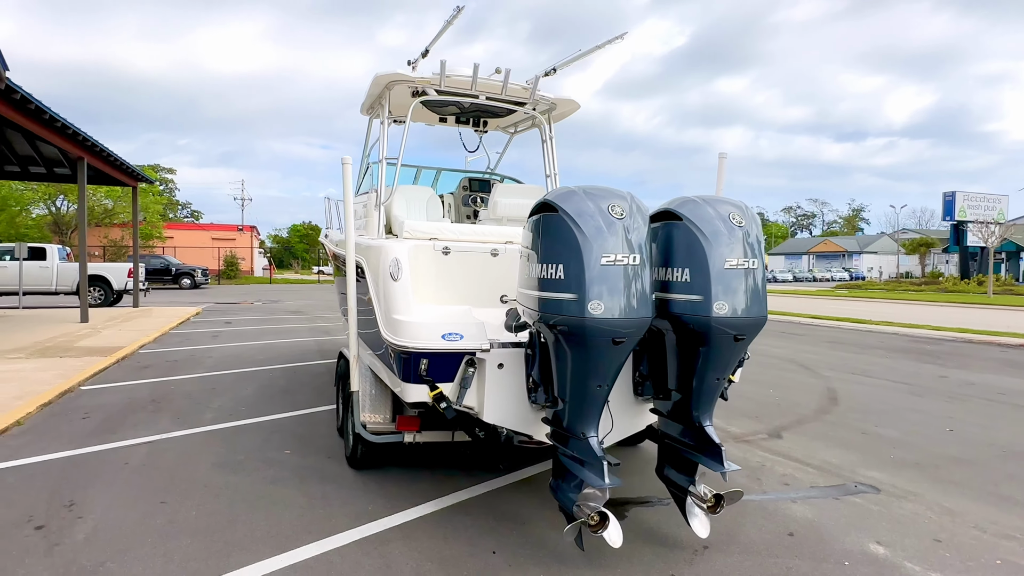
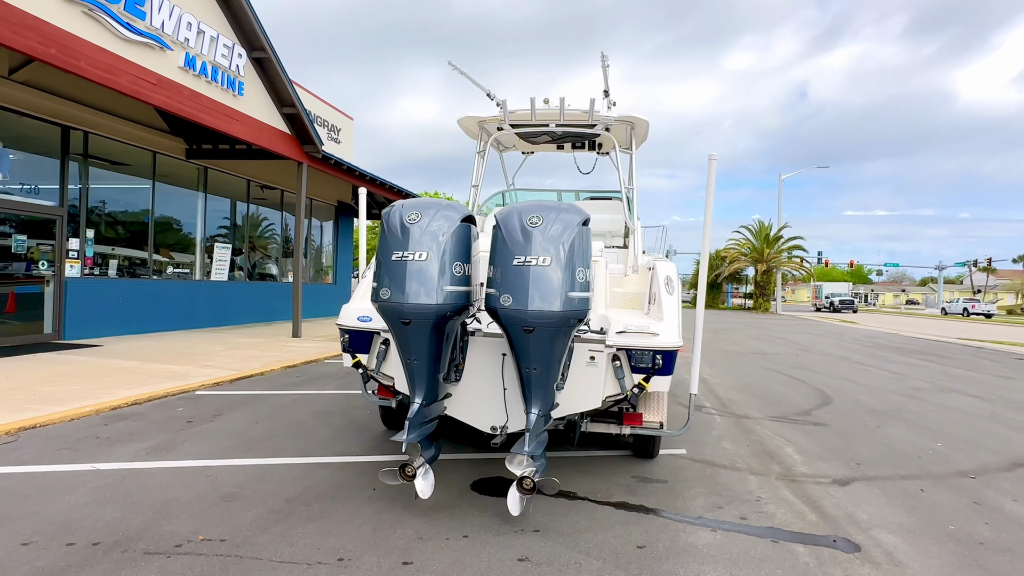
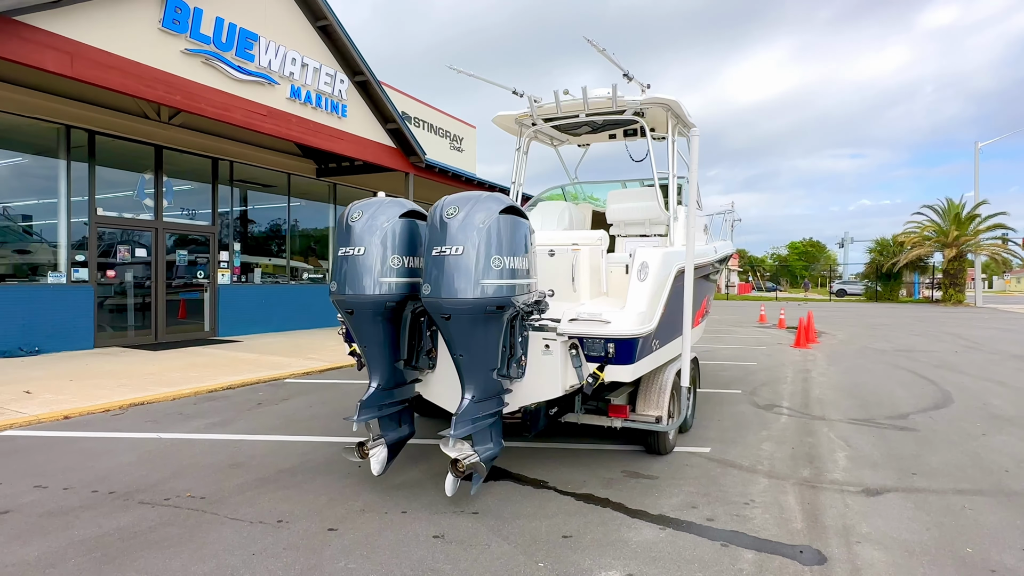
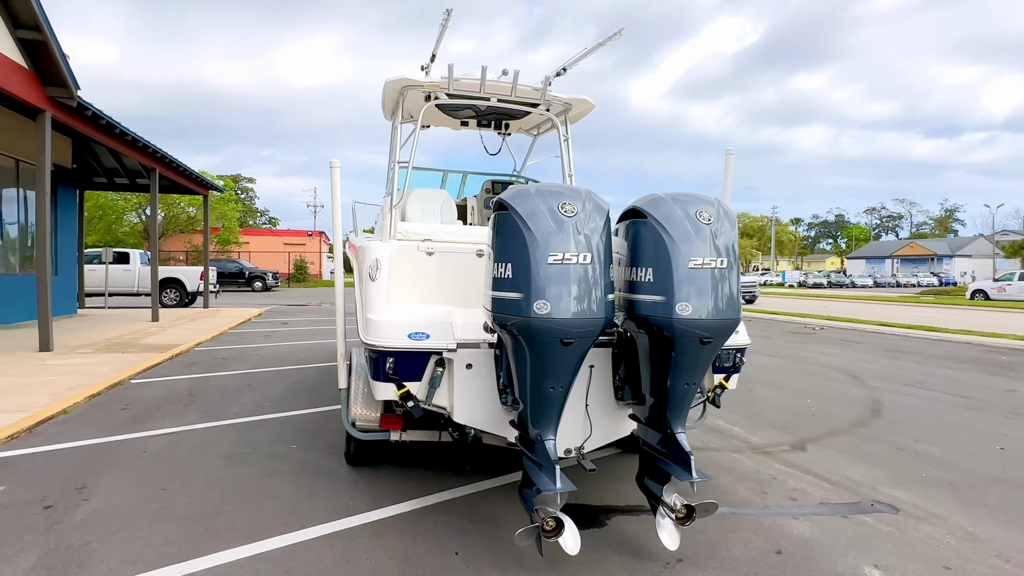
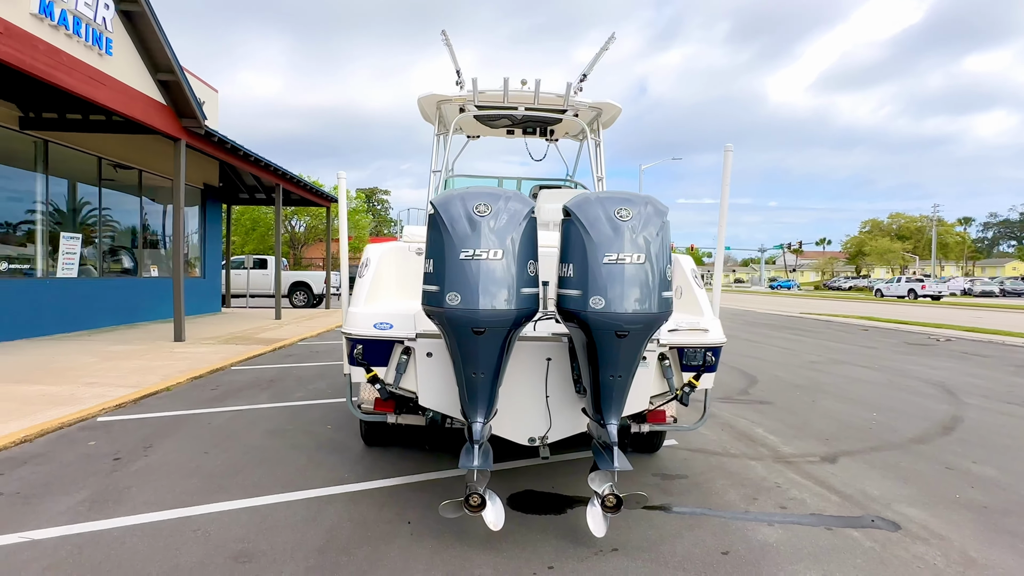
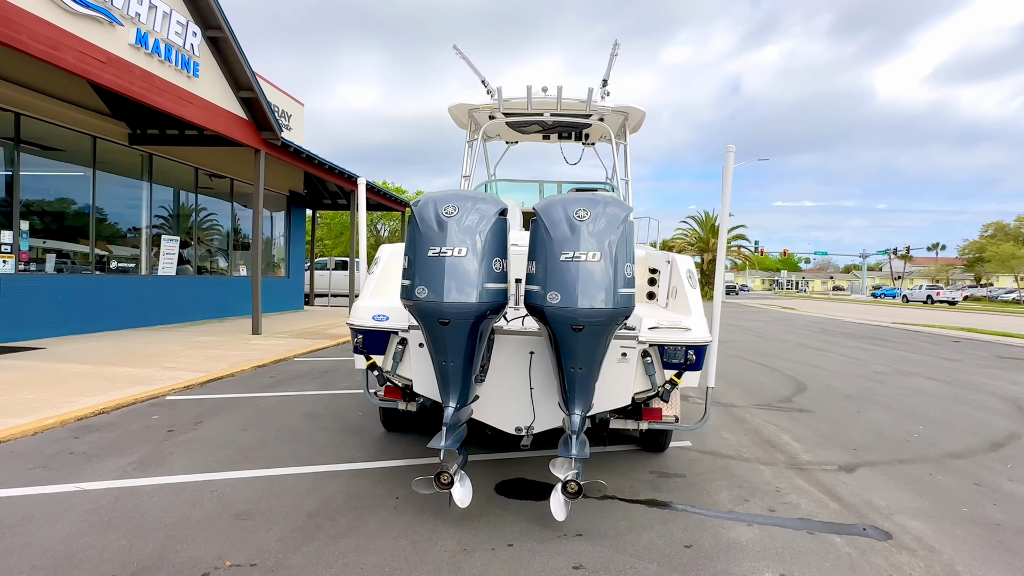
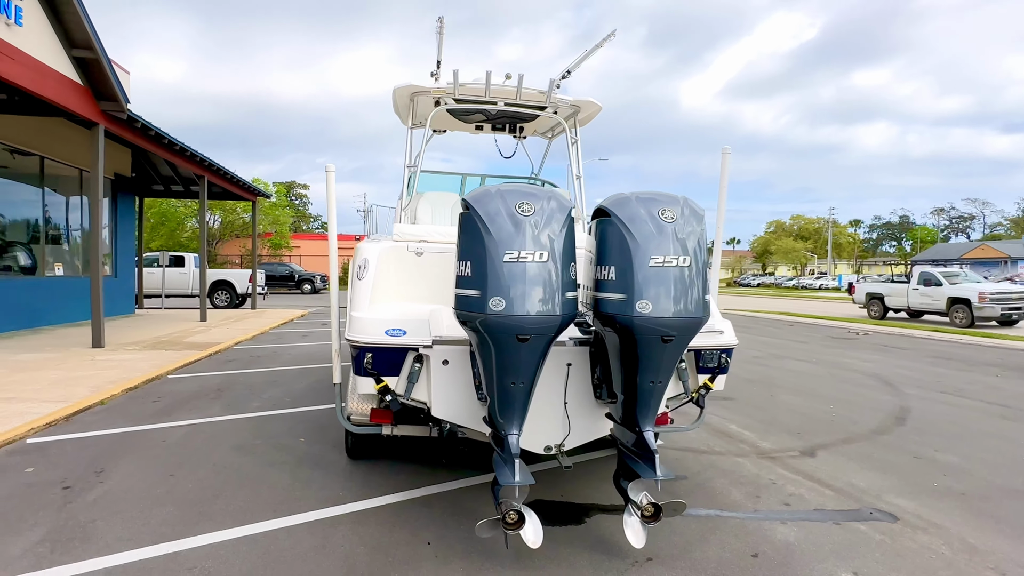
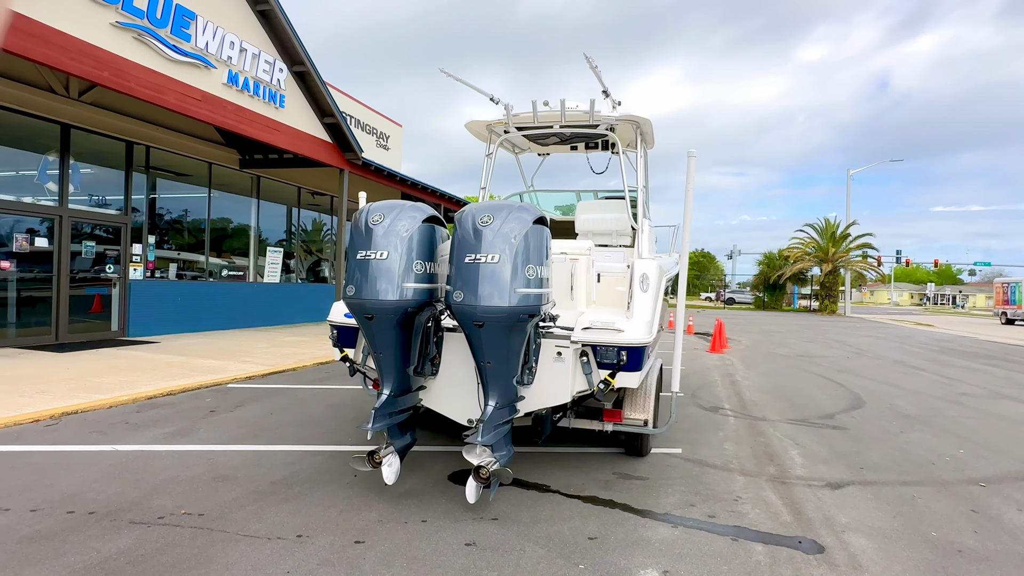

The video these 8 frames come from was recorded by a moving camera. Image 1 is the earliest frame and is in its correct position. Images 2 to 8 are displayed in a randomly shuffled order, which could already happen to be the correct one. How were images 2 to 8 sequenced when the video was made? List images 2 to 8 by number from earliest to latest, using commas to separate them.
4, 7, 5, 6, 2, 8, 3
